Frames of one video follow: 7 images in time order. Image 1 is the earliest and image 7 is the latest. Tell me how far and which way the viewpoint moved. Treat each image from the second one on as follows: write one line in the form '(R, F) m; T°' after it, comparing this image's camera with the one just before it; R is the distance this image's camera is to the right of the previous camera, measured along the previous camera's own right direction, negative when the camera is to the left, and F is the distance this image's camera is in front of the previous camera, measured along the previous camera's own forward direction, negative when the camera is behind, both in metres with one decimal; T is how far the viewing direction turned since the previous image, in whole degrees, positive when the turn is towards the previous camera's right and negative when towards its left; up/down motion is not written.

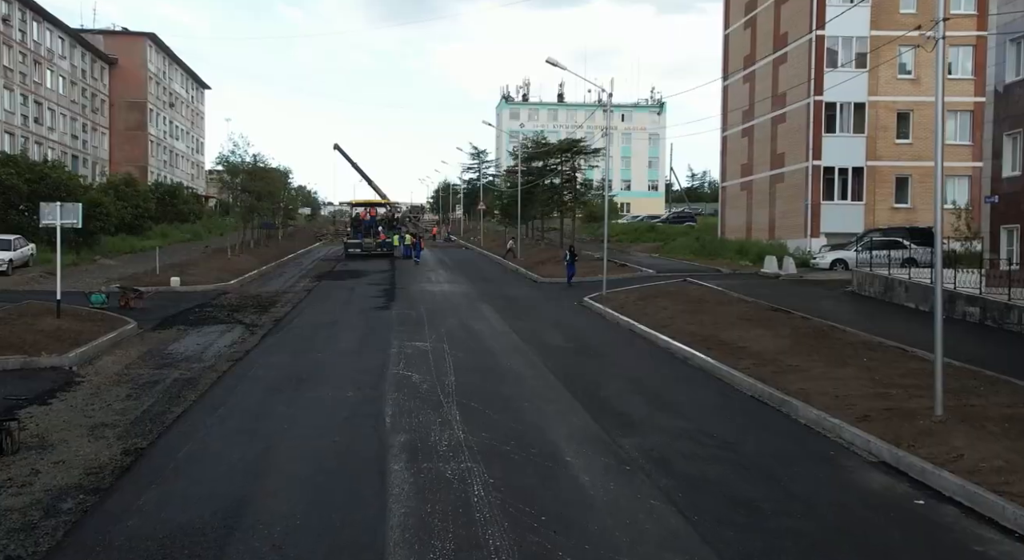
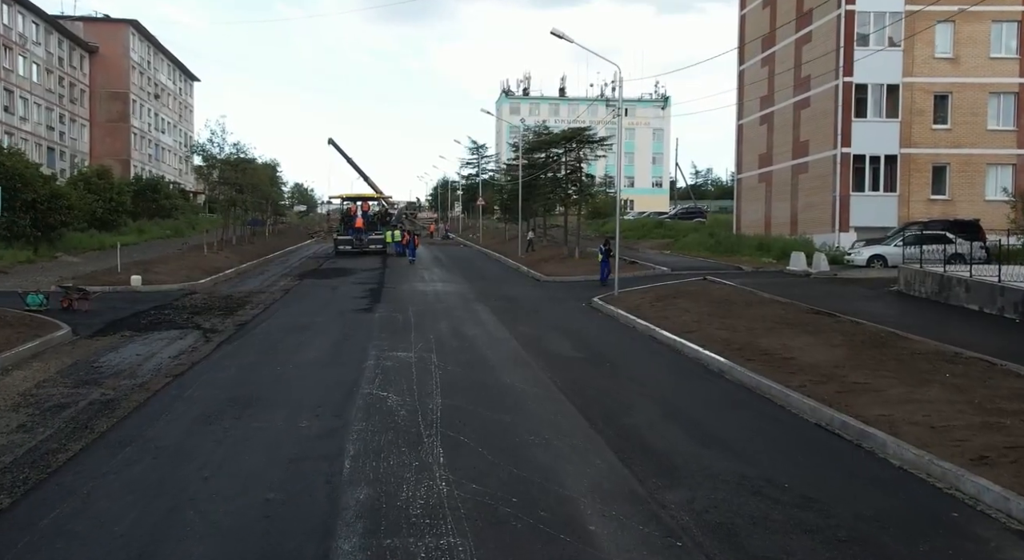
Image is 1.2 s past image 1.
(0.0, +2.6) m; 0°
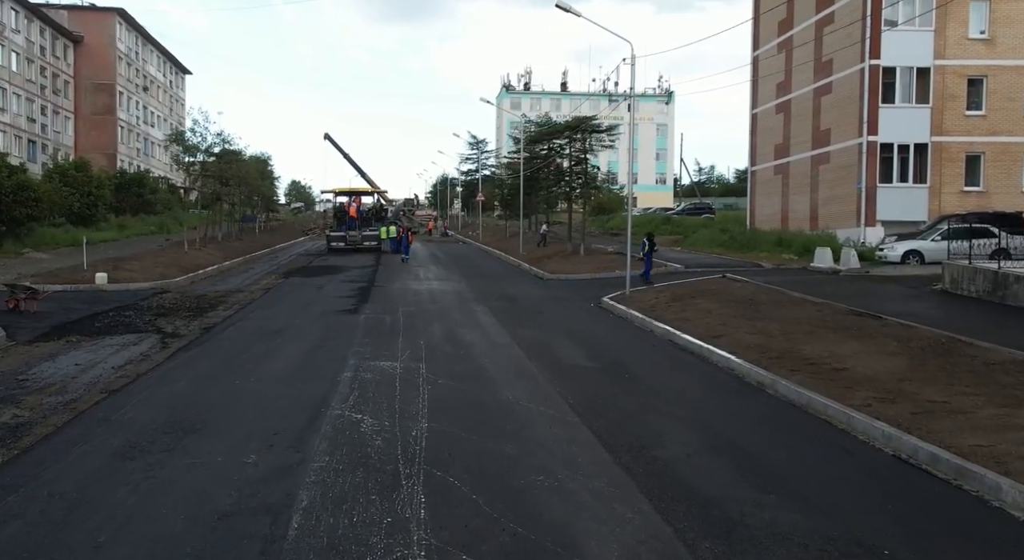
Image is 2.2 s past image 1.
(0.0, +1.9) m; 0°
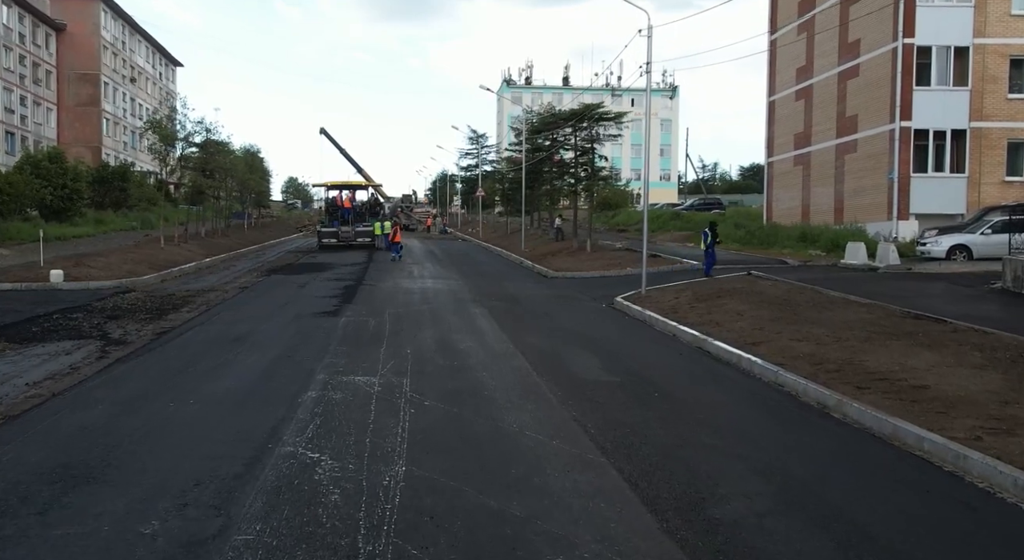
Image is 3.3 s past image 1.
(0.0, +2.1) m; 0°
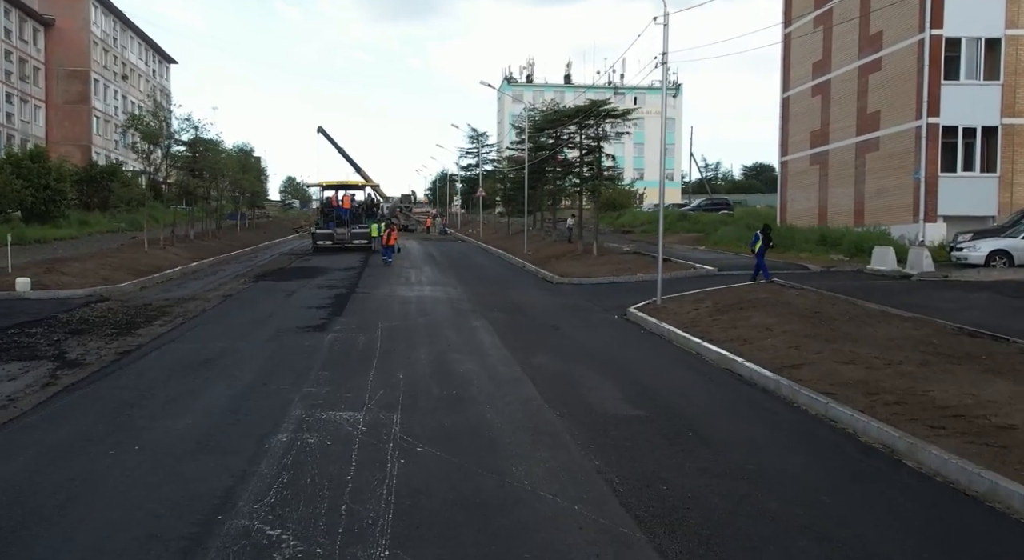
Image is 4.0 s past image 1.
(-0.1, +1.4) m; 0°
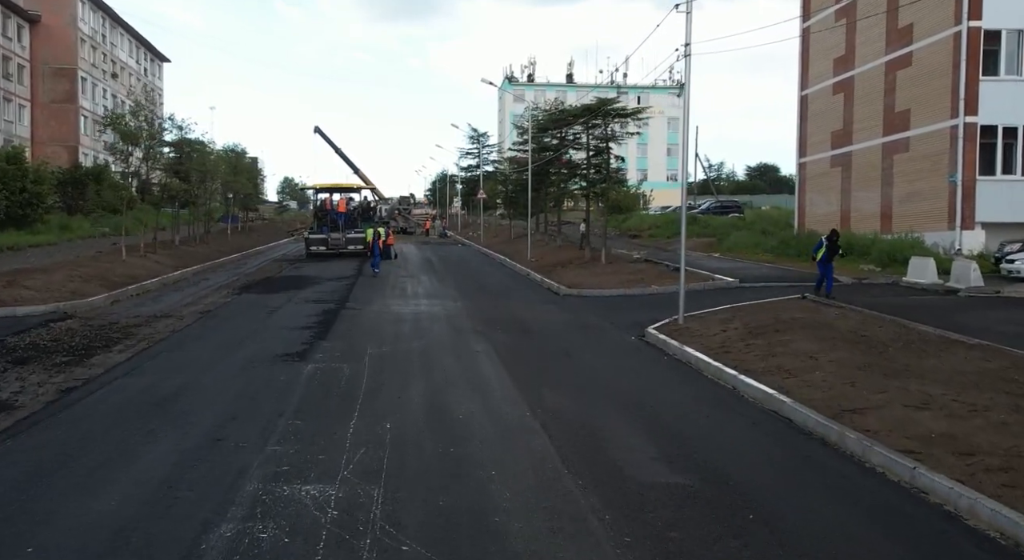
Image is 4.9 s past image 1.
(-0.1, +1.7) m; 0°
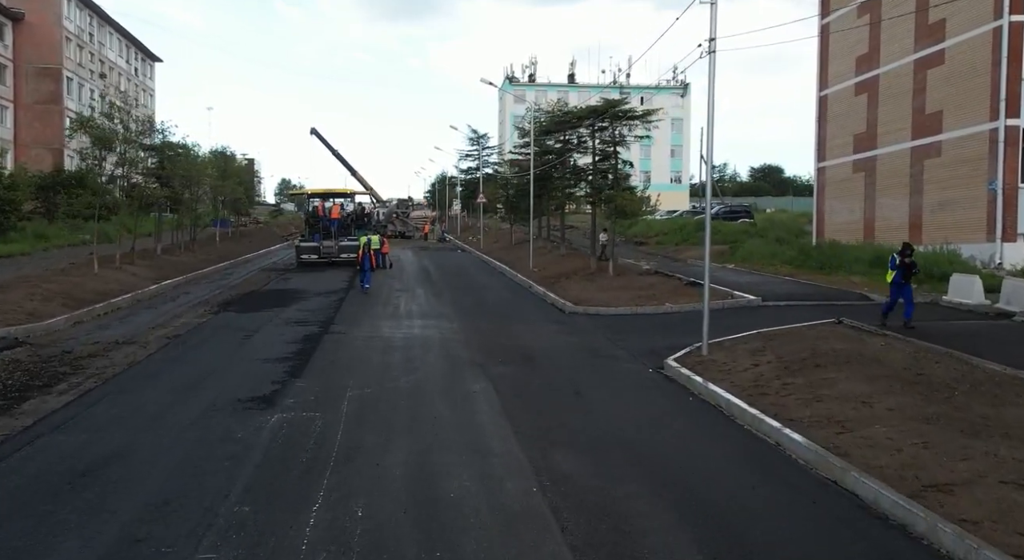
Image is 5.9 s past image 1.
(0.0, +1.7) m; 0°
